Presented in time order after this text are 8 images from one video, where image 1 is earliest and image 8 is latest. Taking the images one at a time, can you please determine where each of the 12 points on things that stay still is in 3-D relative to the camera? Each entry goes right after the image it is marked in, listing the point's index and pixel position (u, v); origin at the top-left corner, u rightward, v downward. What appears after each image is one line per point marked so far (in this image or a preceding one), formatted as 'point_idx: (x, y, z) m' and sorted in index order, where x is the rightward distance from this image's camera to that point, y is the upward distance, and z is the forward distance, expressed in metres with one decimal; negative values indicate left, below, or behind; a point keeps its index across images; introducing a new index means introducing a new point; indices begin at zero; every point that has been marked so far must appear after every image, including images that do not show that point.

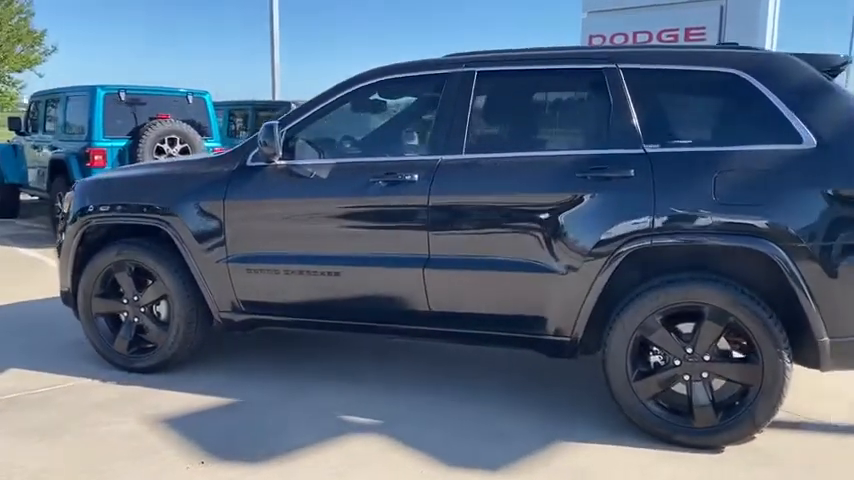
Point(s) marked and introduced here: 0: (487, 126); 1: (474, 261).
0: (+0.3, +0.6, +4.1) m
1: (+0.2, -0.1, +4.0) m
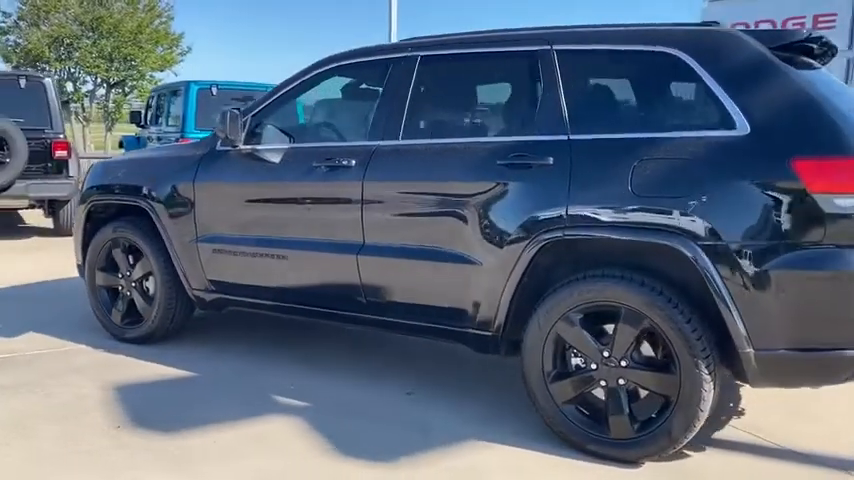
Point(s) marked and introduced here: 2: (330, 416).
0: (0.0, +0.7, +4.0) m
1: (-0.1, 0.0, +3.9) m
2: (-0.5, -0.9, +3.9) m
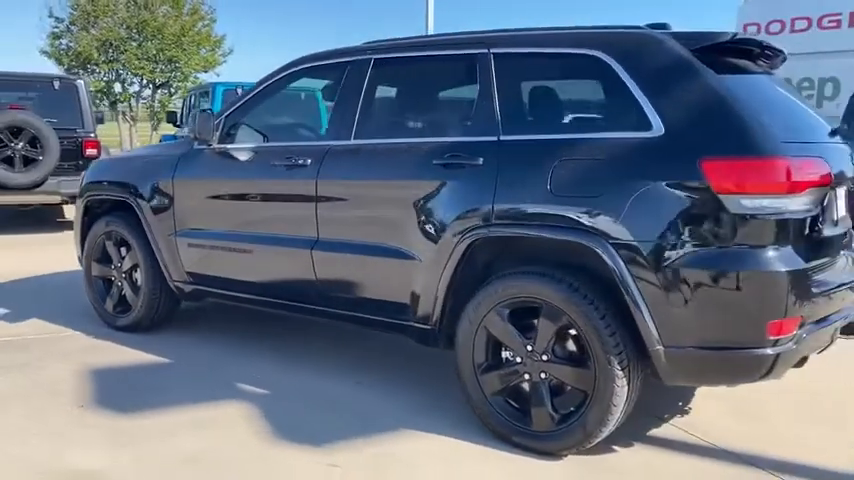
0: (-0.3, +0.7, +4.1) m
1: (-0.4, 0.0, +4.1) m
2: (-0.8, -0.9, +4.1) m
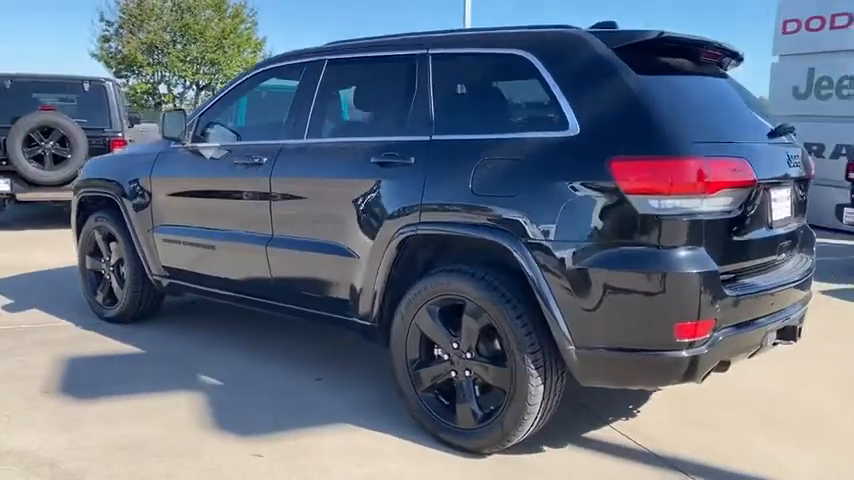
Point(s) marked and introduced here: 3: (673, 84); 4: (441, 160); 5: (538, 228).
0: (-0.6, +0.7, +4.2) m
1: (-0.7, 0.0, +4.2) m
2: (-1.1, -0.9, +4.2) m
3: (+1.1, +0.7, +3.3) m
4: (+0.1, +0.4, +3.5) m
5: (+0.5, +0.1, +3.2) m
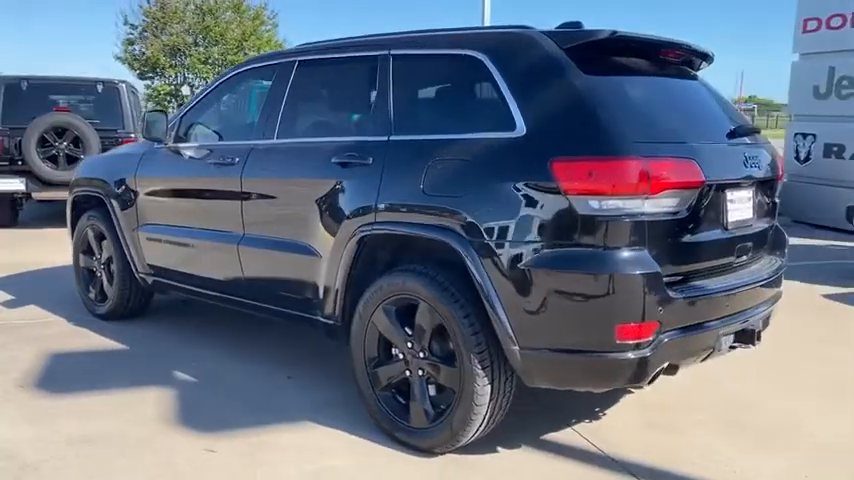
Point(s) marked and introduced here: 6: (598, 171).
0: (-0.8, +0.7, +4.3) m
1: (-0.9, 0.0, +4.3) m
2: (-1.3, -0.9, +4.3) m
3: (+0.9, +0.7, +3.3) m
4: (-0.1, +0.4, +3.6) m
5: (+0.2, +0.1, +3.2) m
6: (+0.7, +0.3, +3.0) m
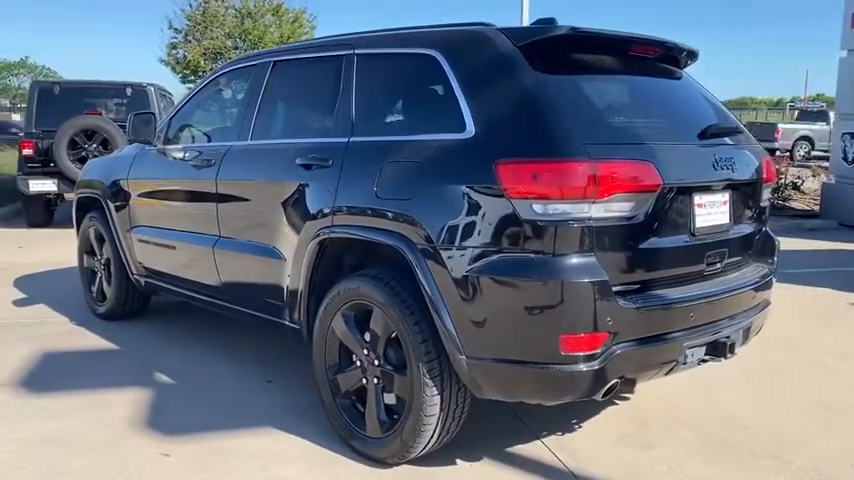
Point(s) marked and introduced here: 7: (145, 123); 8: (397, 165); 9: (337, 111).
0: (-0.9, +0.7, +4.2) m
1: (-1.0, 0.0, +4.2) m
2: (-1.4, -0.9, +4.3) m
3: (+0.6, +0.7, +3.2) m
4: (-0.3, +0.4, +3.5) m
5: (0.0, 0.0, +3.1) m
6: (+0.4, +0.2, +2.8) m
7: (-1.9, +0.8, +5.2) m
8: (-0.1, +0.3, +3.3) m
9: (-0.4, +0.6, +3.8) m
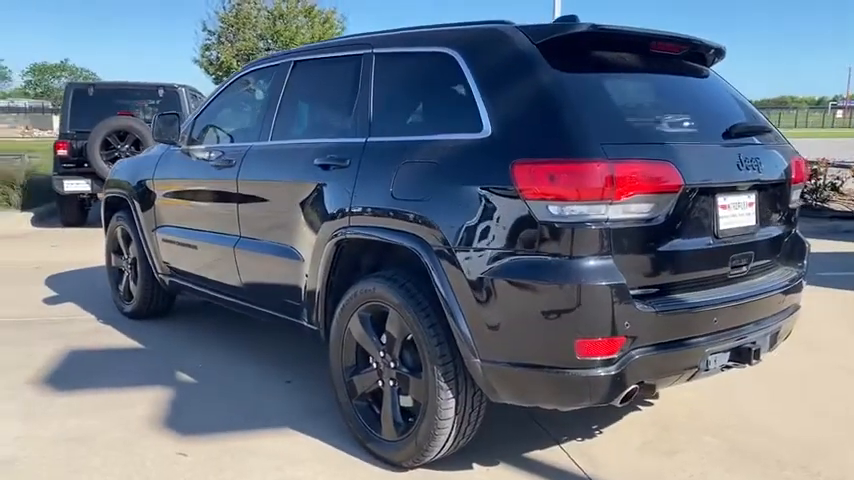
0: (-0.8, +0.7, +4.2) m
1: (-0.9, 0.0, +4.2) m
2: (-1.3, -0.9, +4.3) m
3: (+0.7, +0.6, +3.1) m
4: (-0.3, +0.4, +3.4) m
5: (+0.1, 0.0, +3.0) m
6: (+0.5, +0.2, +2.8) m
7: (-1.8, +0.8, +5.2) m
8: (0.0, +0.3, +3.2) m
9: (-0.3, +0.6, +3.7) m
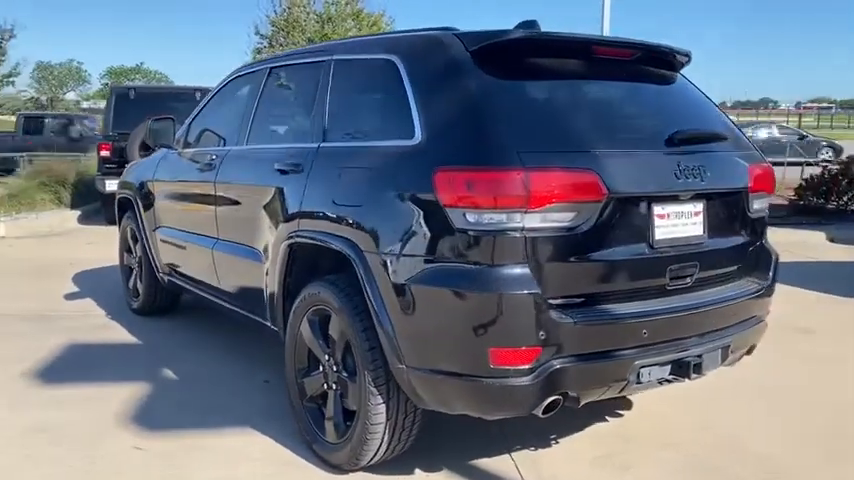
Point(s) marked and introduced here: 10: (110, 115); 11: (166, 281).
0: (-0.9, +0.7, +4.3) m
1: (-1.1, 0.0, +4.3) m
2: (-1.5, -0.9, +4.5) m
3: (+0.4, +0.6, +3.0) m
4: (-0.5, +0.3, +3.5) m
5: (-0.2, 0.0, +3.1) m
6: (+0.2, +0.2, +2.8) m
7: (-1.9, +0.8, +5.4) m
8: (-0.3, +0.3, +3.3) m
9: (-0.6, +0.6, +3.8) m
10: (-4.6, +1.8, +11.0) m
11: (-1.9, -0.3, +5.6) m
